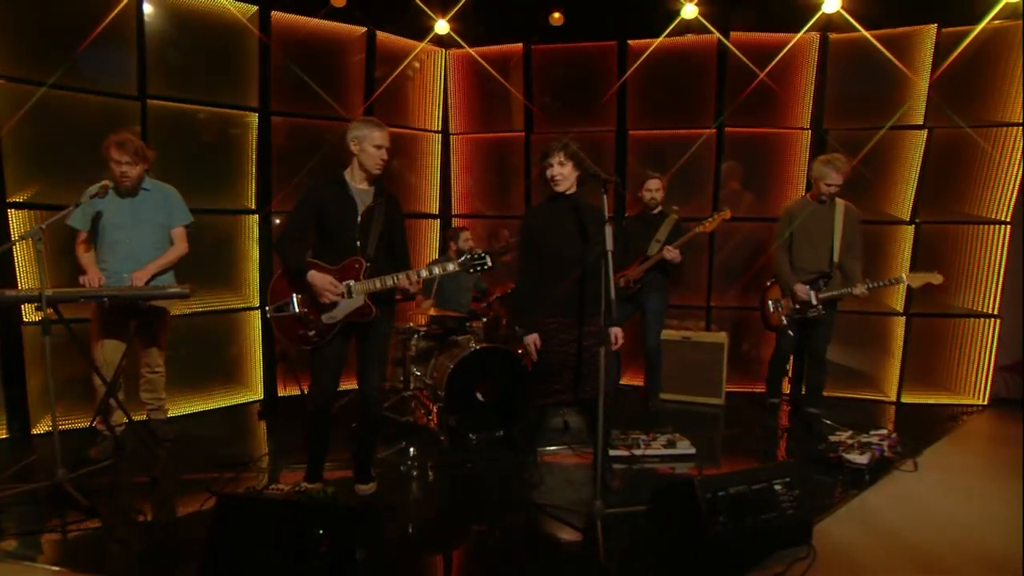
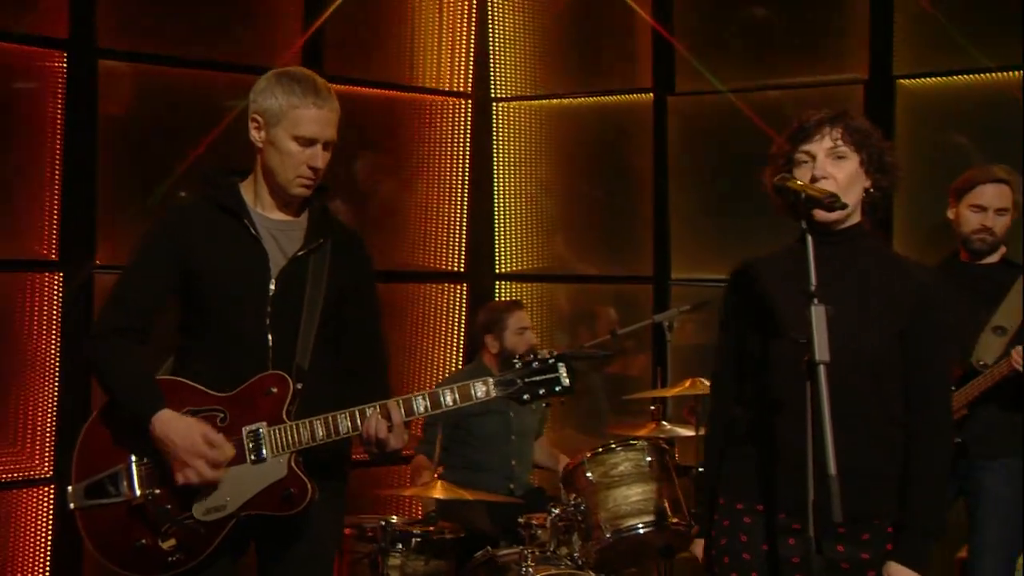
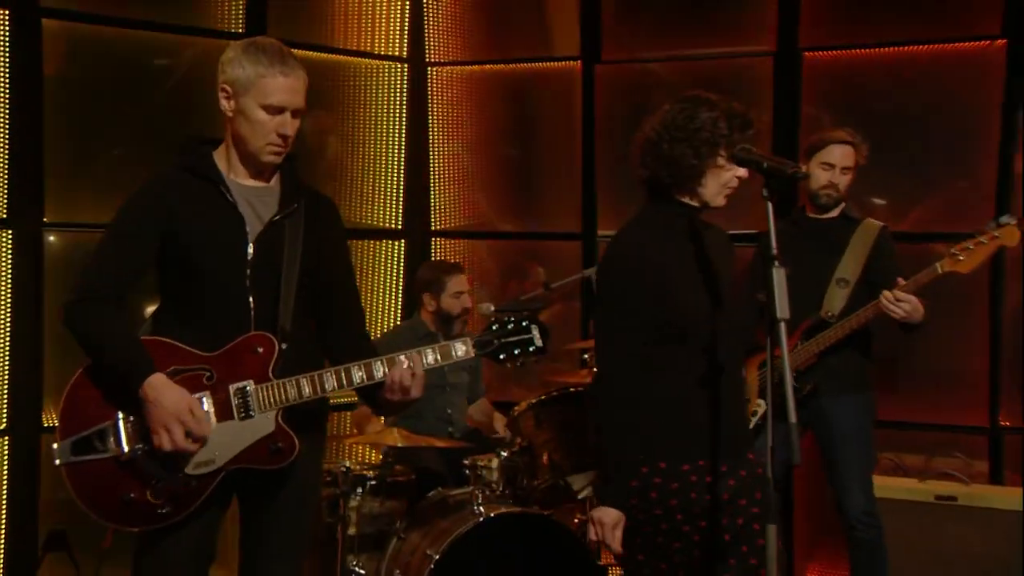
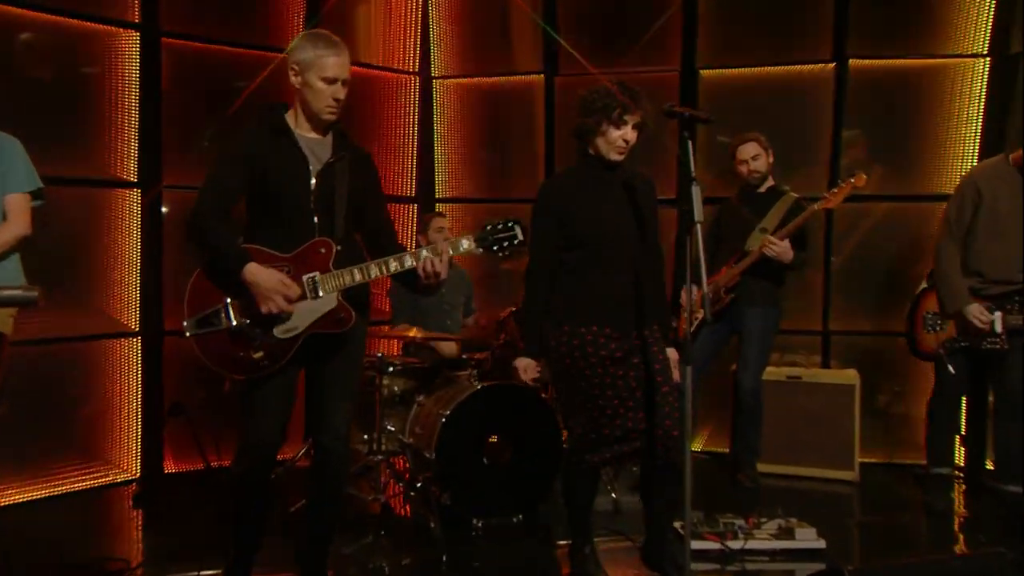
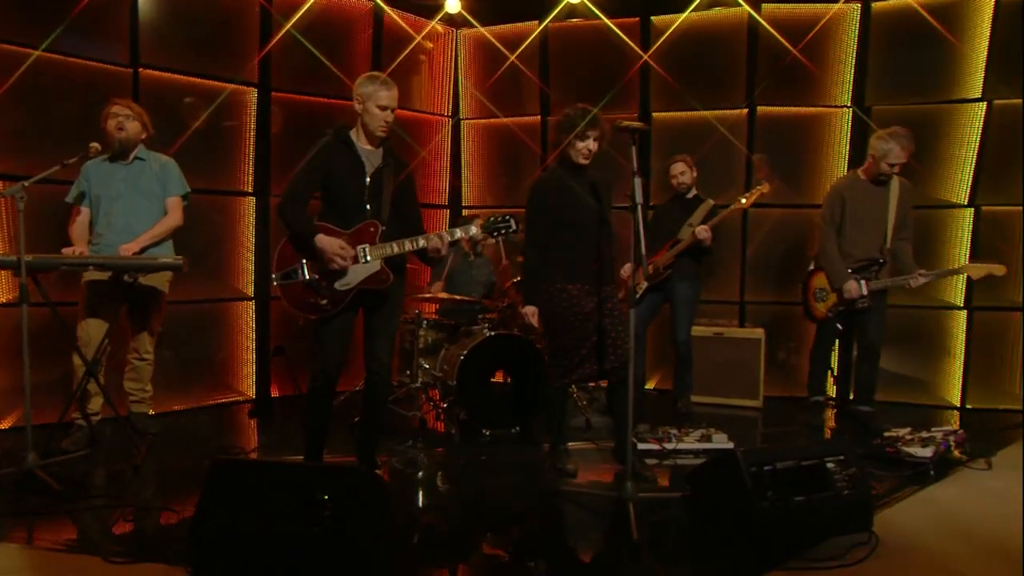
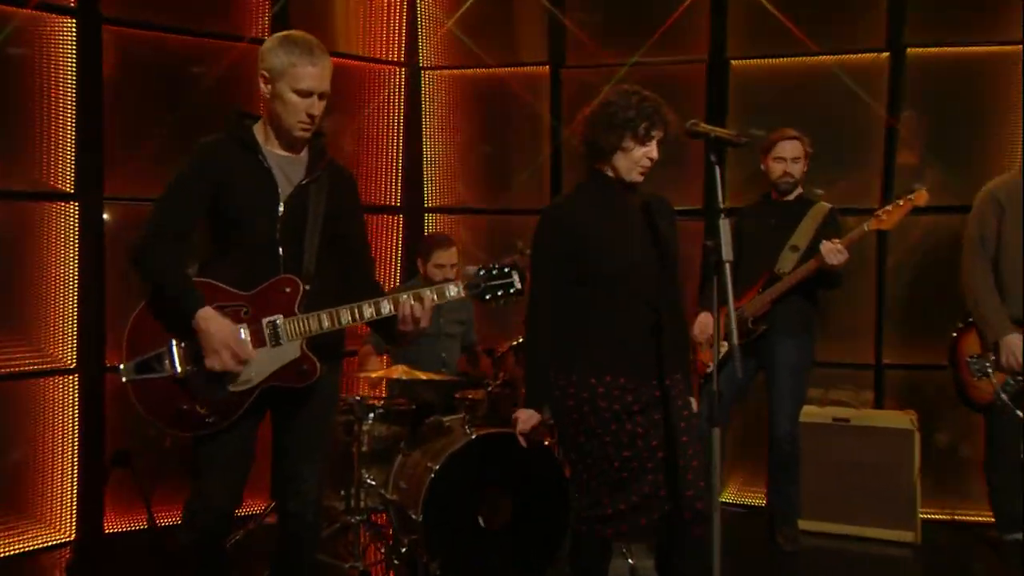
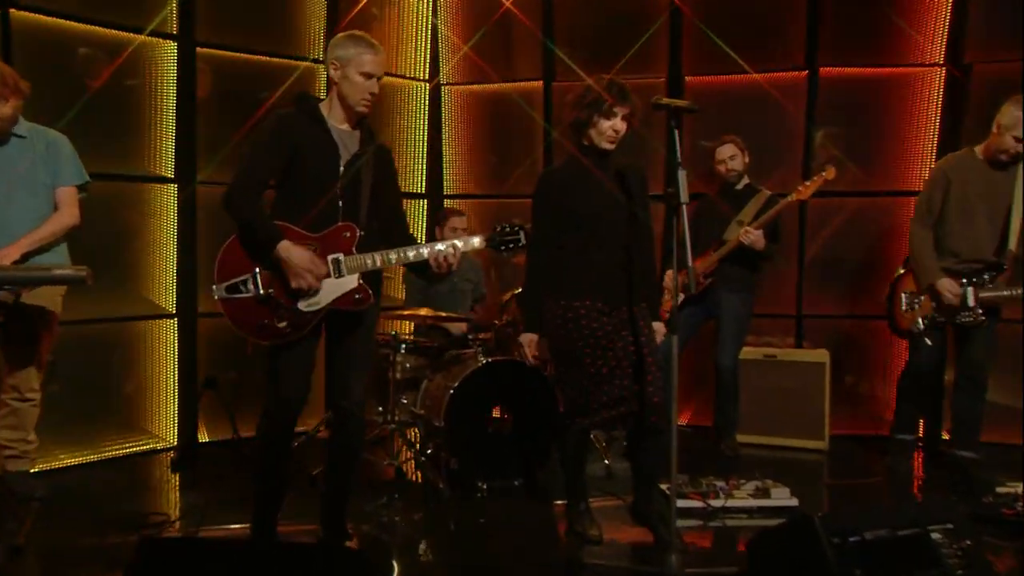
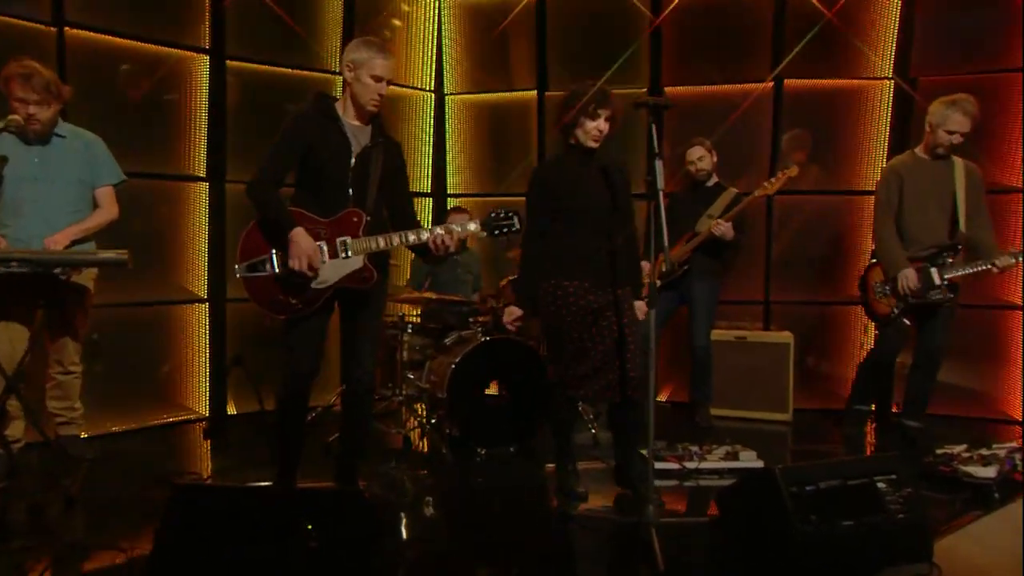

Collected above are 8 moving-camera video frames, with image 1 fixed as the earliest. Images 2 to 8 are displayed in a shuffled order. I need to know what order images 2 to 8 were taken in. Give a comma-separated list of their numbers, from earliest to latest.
5, 8, 7, 4, 6, 3, 2
